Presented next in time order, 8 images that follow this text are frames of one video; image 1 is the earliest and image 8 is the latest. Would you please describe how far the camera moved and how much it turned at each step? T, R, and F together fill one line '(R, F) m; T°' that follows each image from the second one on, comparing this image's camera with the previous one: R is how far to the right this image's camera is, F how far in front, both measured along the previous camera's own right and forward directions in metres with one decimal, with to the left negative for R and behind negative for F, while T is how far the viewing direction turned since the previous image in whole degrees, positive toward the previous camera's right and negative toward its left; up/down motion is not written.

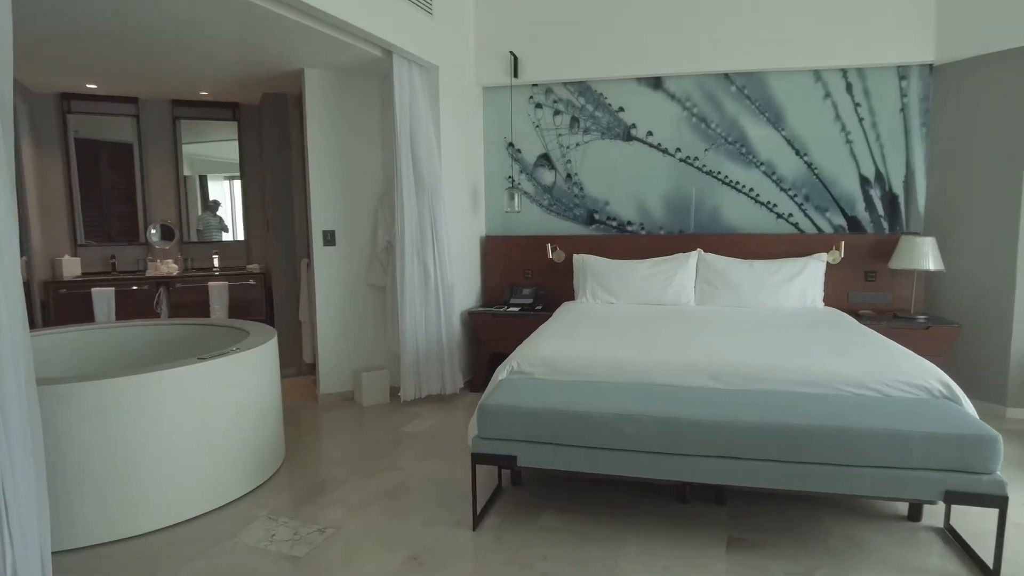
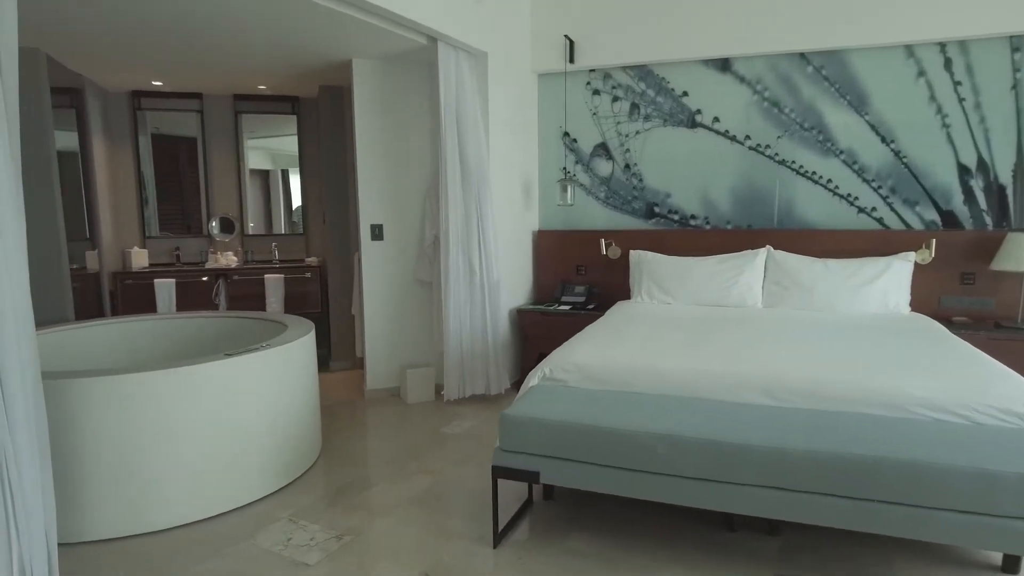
(+0.2, +0.2) m; -7°
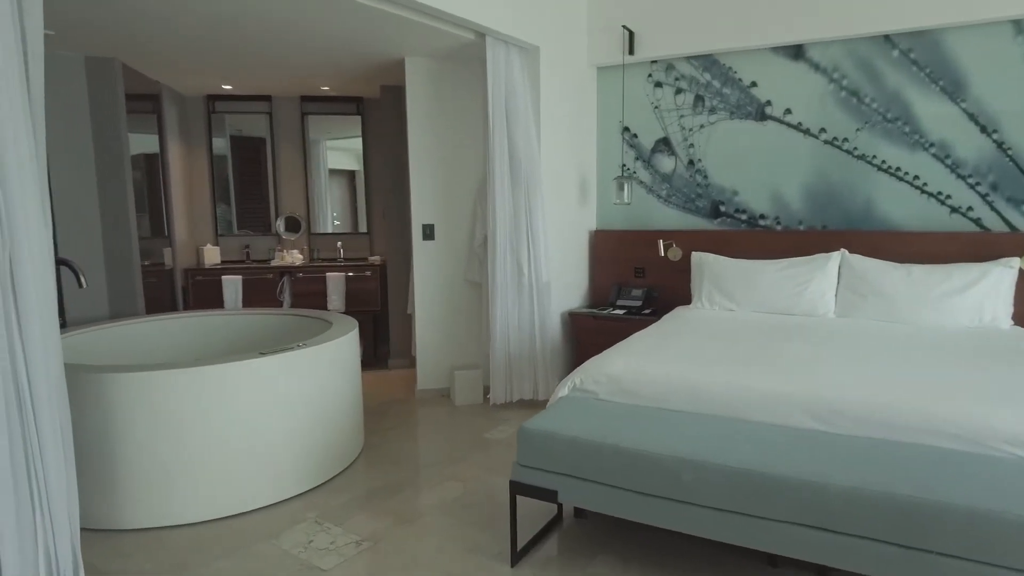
(+0.2, +0.1) m; -8°
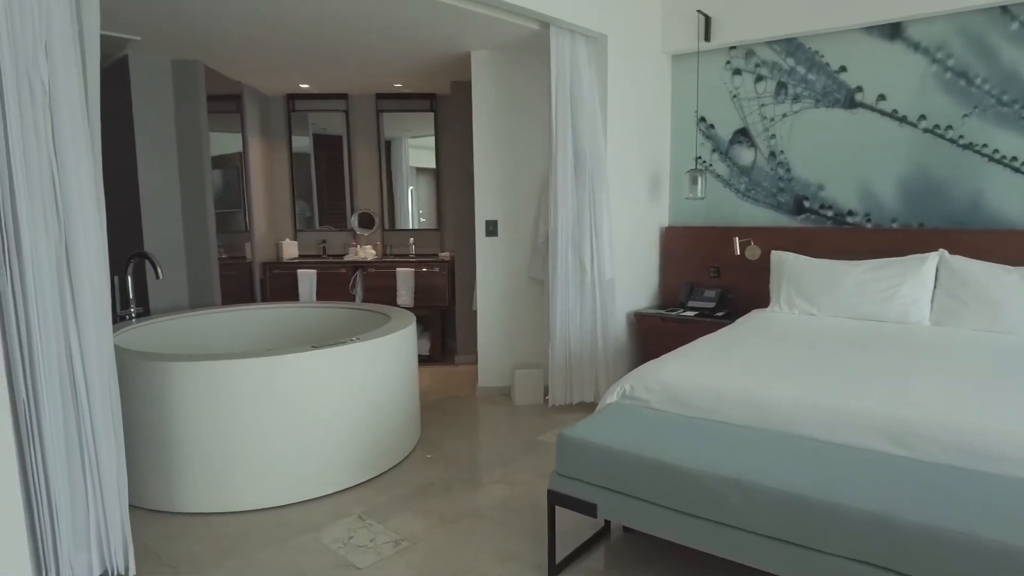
(+0.1, +0.1) m; -8°
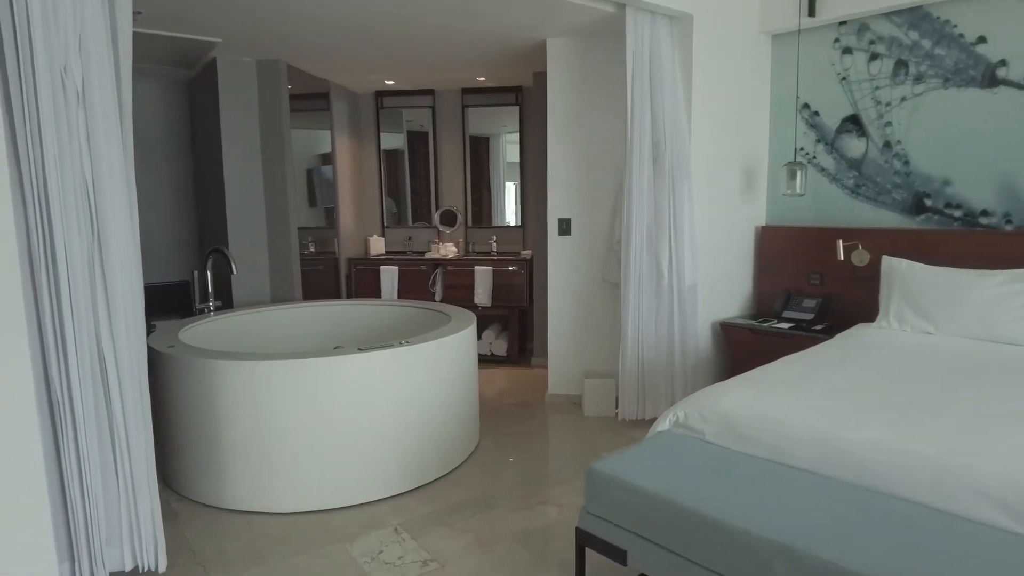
(+0.2, +0.2) m; -10°
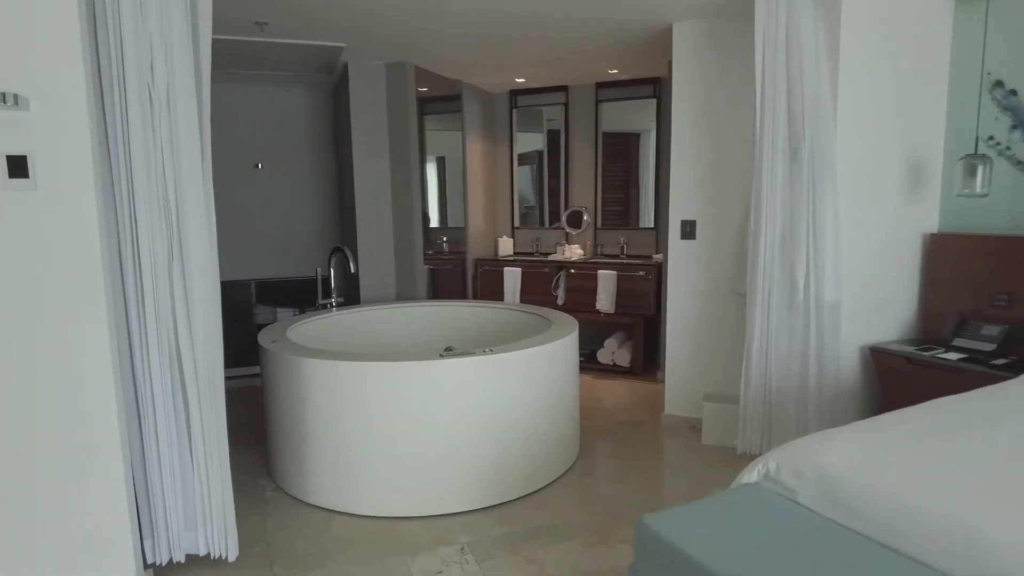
(+0.3, +0.2) m; -15°
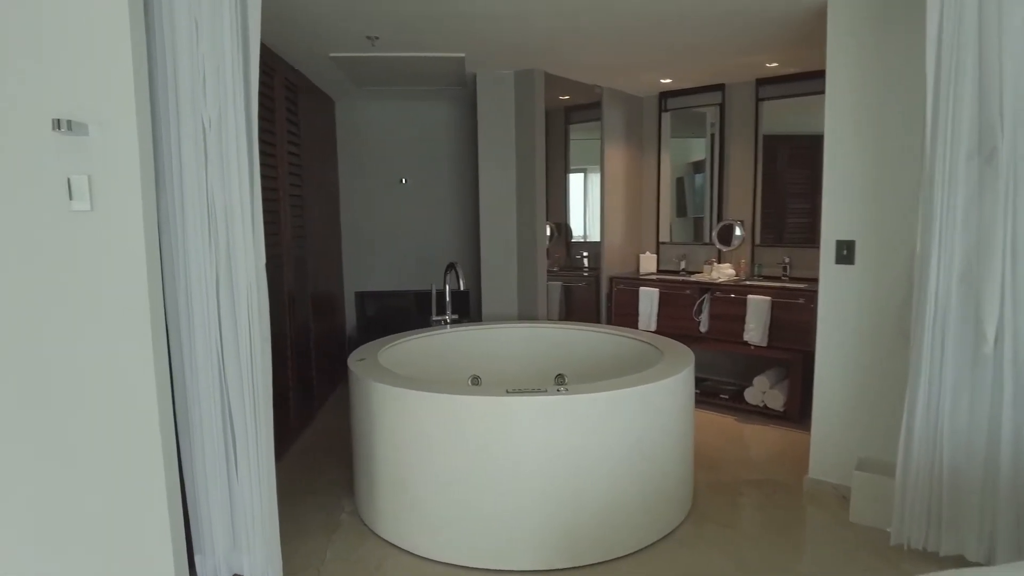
(+0.4, +0.4) m; -17°
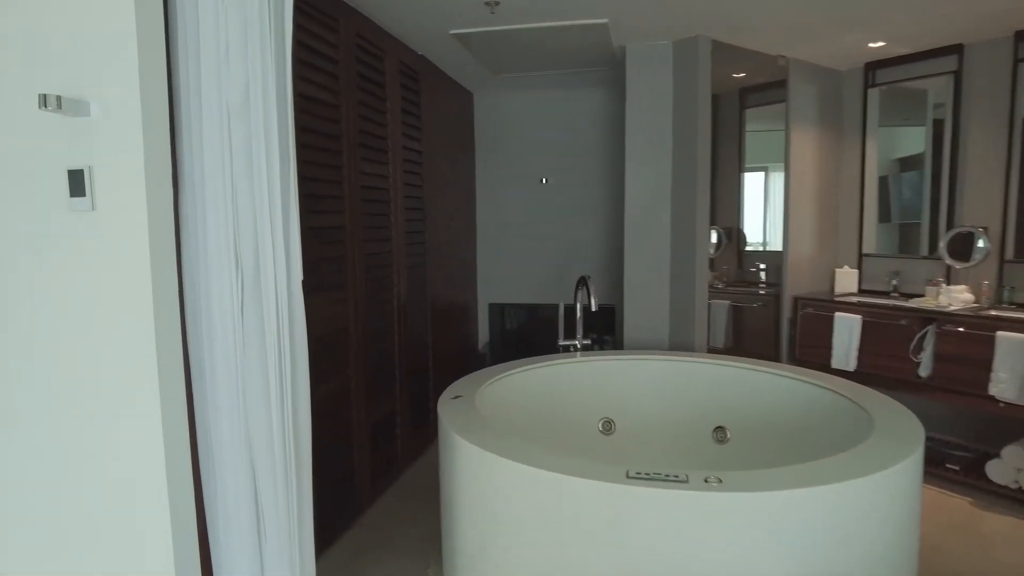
(+0.1, +0.7) m; -15°
